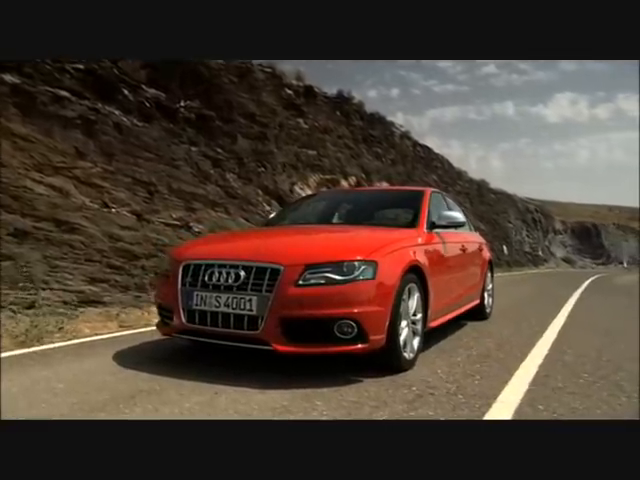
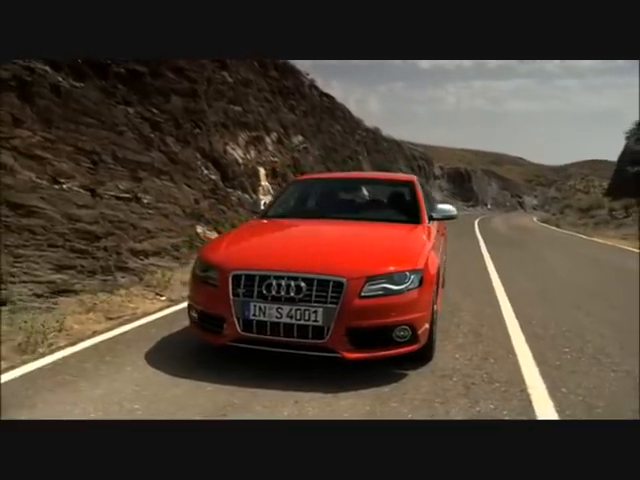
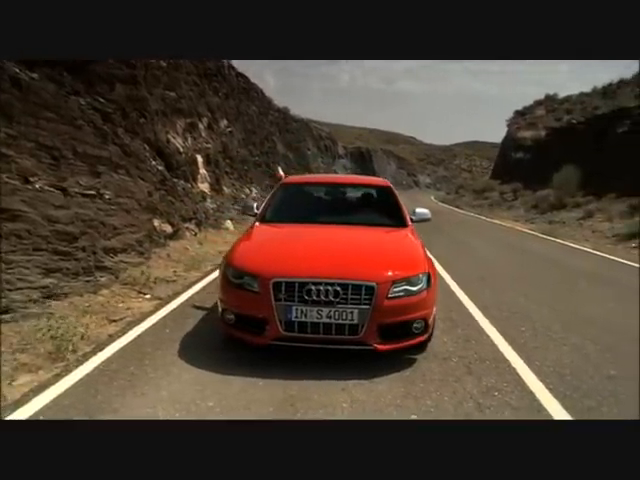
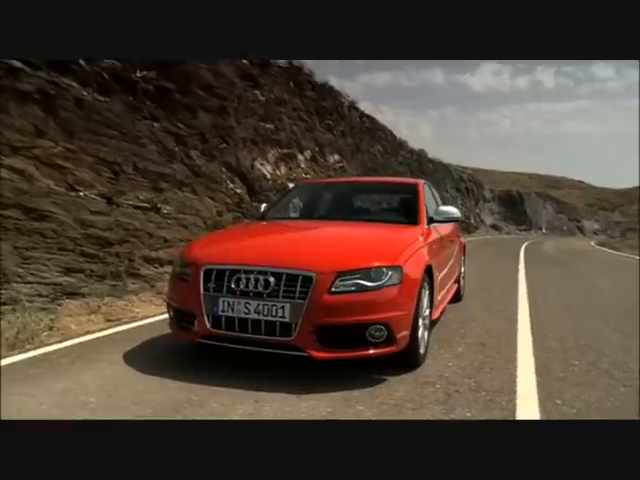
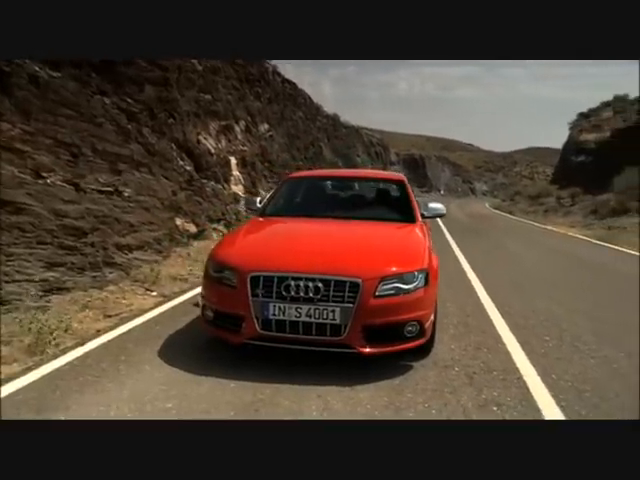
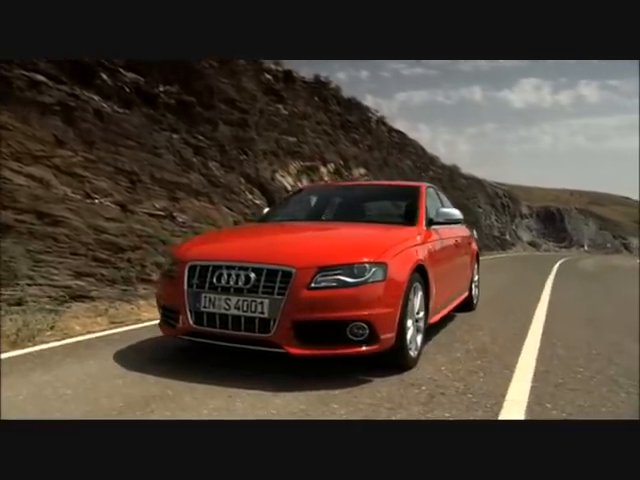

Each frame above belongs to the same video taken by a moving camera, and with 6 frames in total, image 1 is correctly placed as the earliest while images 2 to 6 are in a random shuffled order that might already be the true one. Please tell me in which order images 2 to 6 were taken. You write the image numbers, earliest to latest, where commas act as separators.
6, 4, 2, 5, 3
